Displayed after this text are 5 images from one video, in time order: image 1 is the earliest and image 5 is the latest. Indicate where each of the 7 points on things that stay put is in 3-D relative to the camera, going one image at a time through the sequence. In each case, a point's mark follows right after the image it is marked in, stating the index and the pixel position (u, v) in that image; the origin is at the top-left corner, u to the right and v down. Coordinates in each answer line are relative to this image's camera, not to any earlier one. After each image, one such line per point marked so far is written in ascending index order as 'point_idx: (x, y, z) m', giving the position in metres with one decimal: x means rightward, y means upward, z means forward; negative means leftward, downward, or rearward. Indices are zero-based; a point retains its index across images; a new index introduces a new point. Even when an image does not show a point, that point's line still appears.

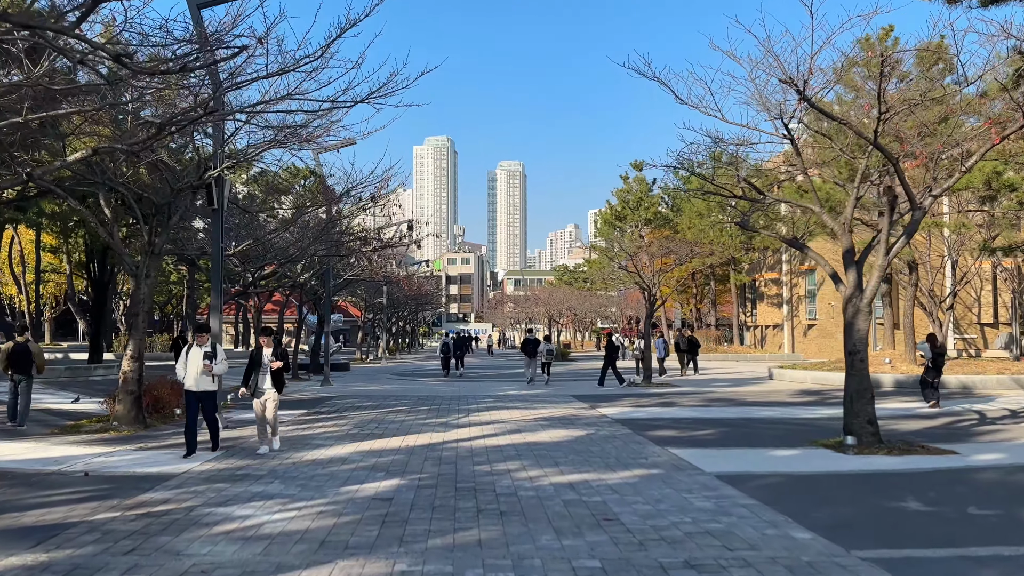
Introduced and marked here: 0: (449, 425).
0: (-1.1, -2.3, +13.5) m
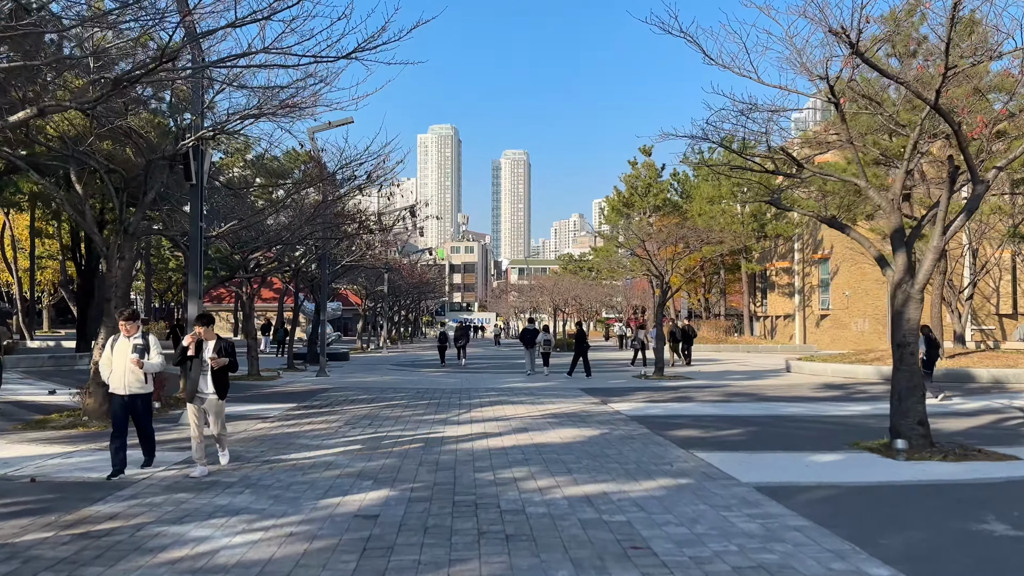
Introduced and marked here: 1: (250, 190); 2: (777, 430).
0: (-1.0, -2.0, +12.3) m
1: (-6.1, +2.2, +18.8) m
2: (+3.9, -2.1, +11.8) m
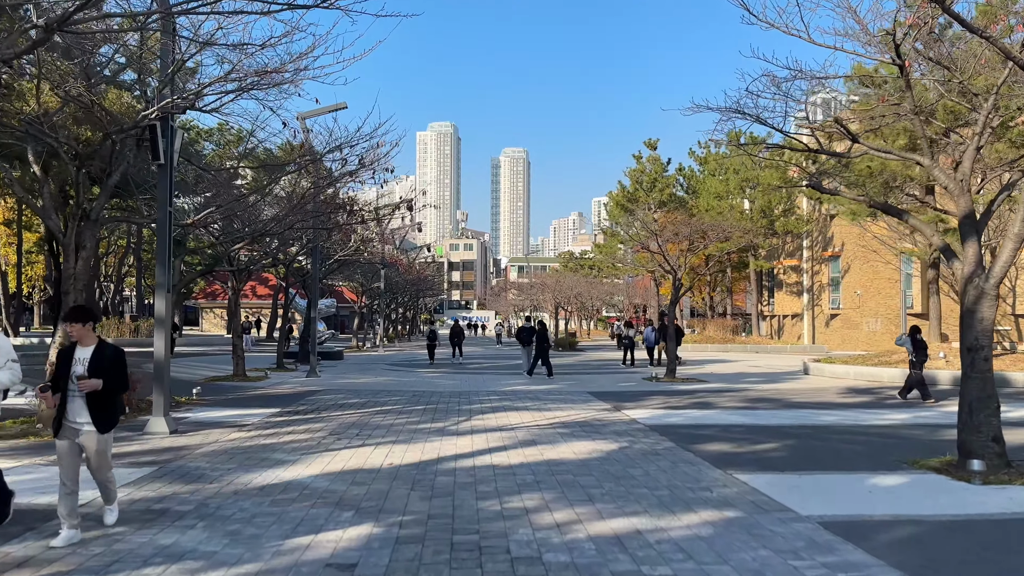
0: (-0.9, -1.9, +10.9) m
1: (-6.0, +2.3, +17.4) m
2: (+3.9, -2.0, +10.4) m
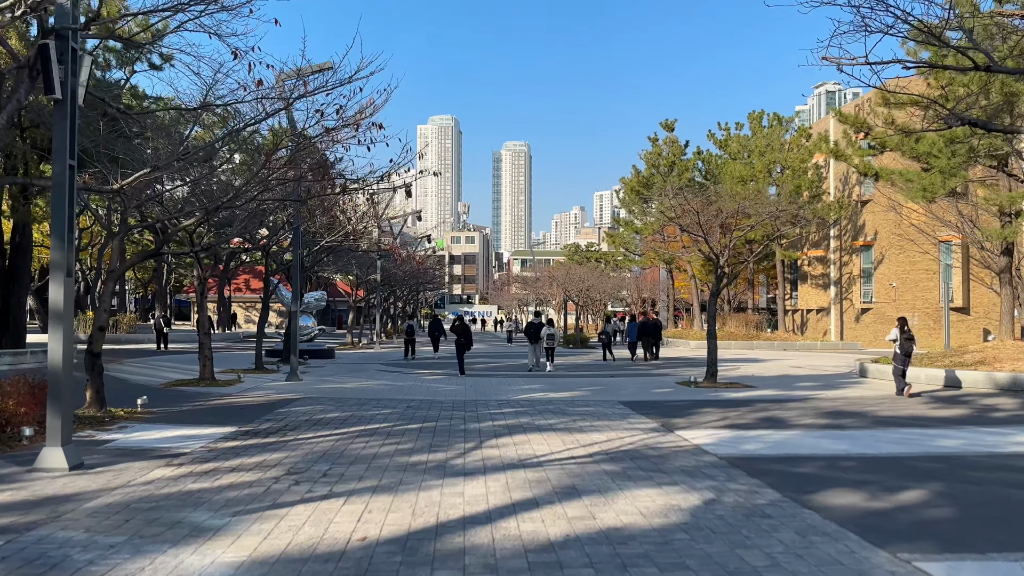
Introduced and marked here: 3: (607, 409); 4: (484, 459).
0: (-0.6, -1.8, +7.9) m
1: (-5.7, +2.6, +14.3) m
2: (+4.2, -1.8, +7.4) m
3: (+1.5, -1.9, +12.9) m
4: (-0.3, -1.8, +8.4) m
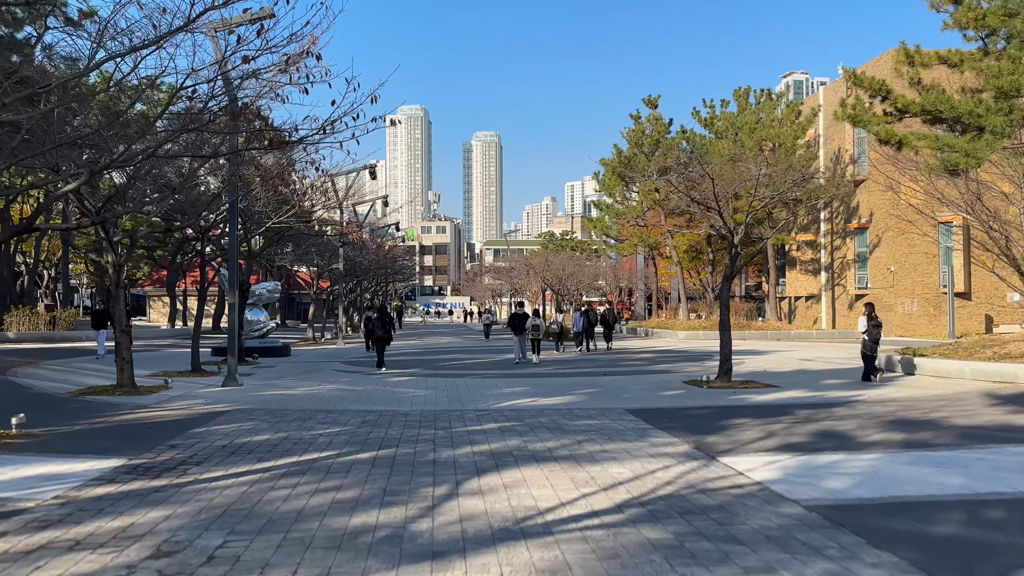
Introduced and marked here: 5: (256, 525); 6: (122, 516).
0: (-0.7, -1.6, +5.1) m
1: (-6.0, +2.7, +11.3) m
2: (+4.2, -1.6, +4.7) m
3: (+1.3, -1.7, +10.2) m
4: (-0.3, -1.6, +5.6) m
5: (-1.8, -1.6, +5.6) m
6: (-2.9, -1.7, +6.2) m
